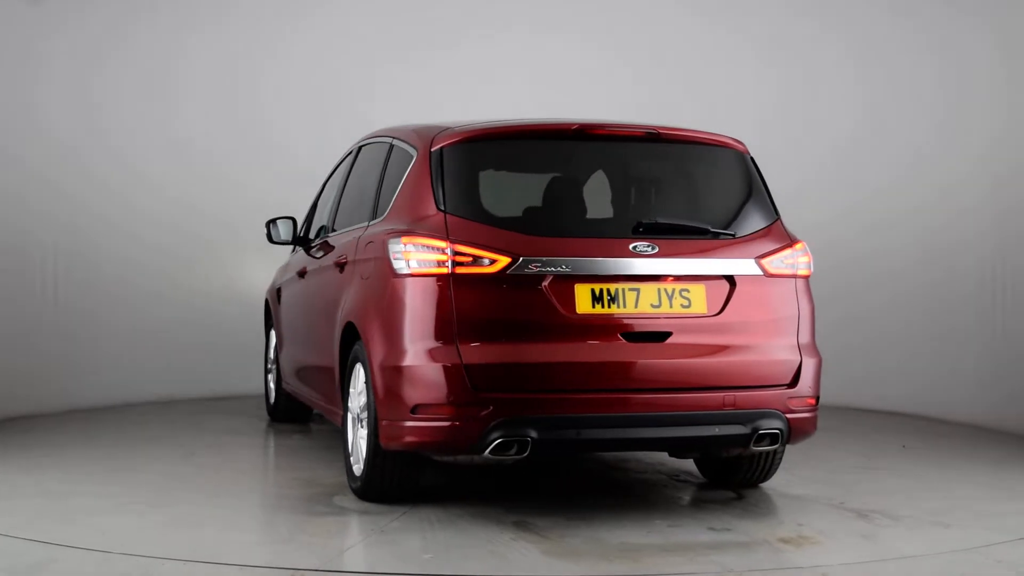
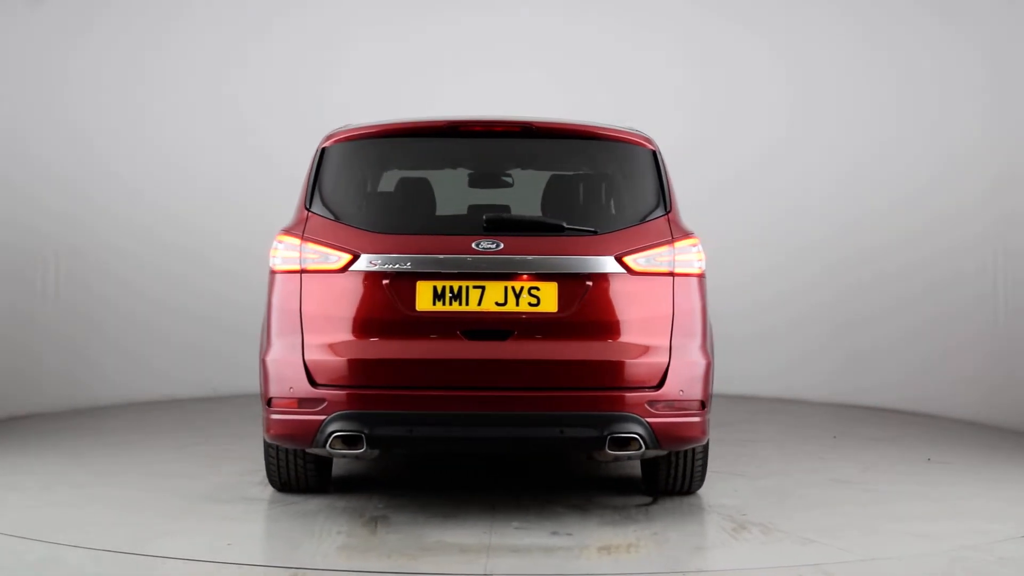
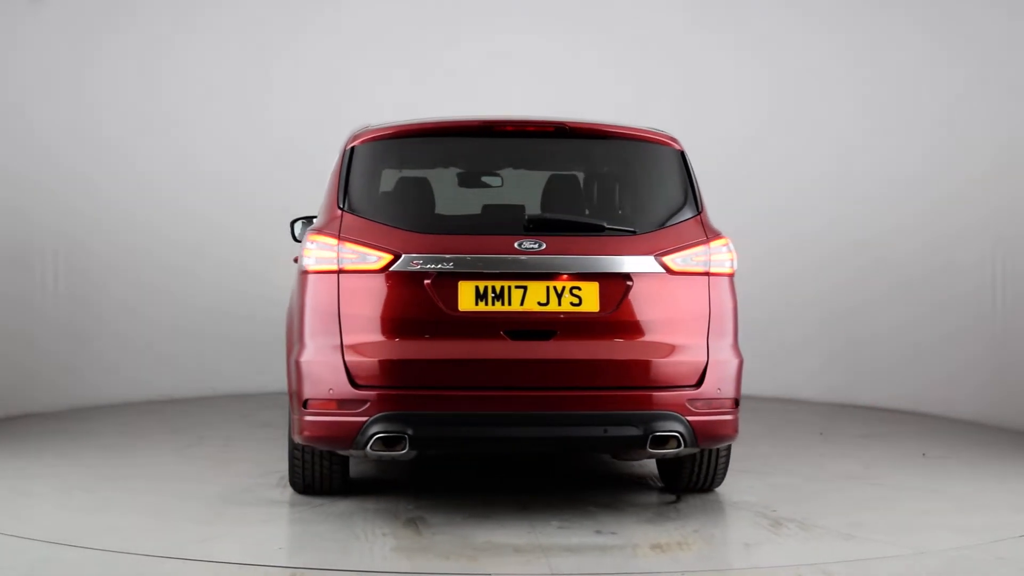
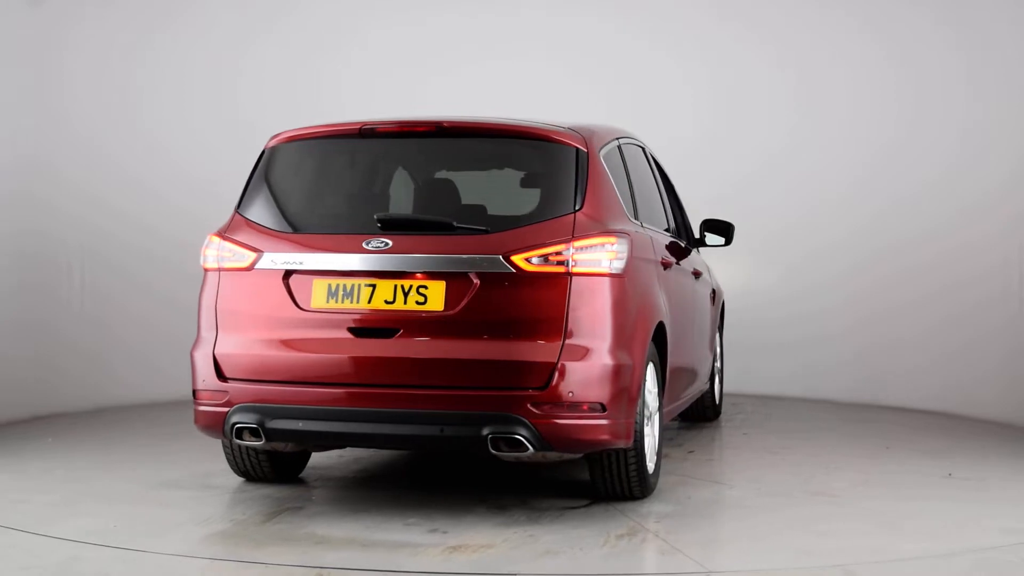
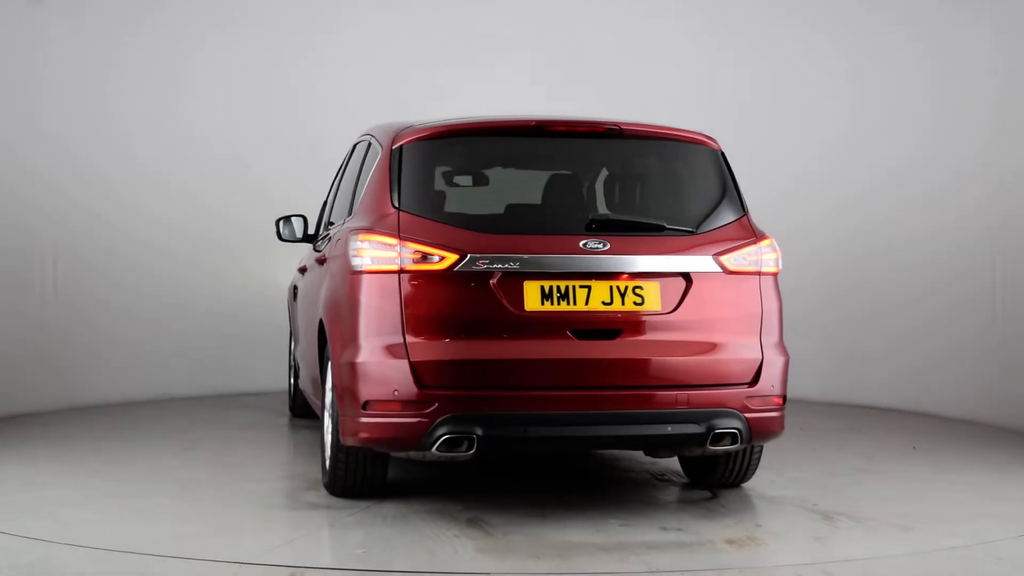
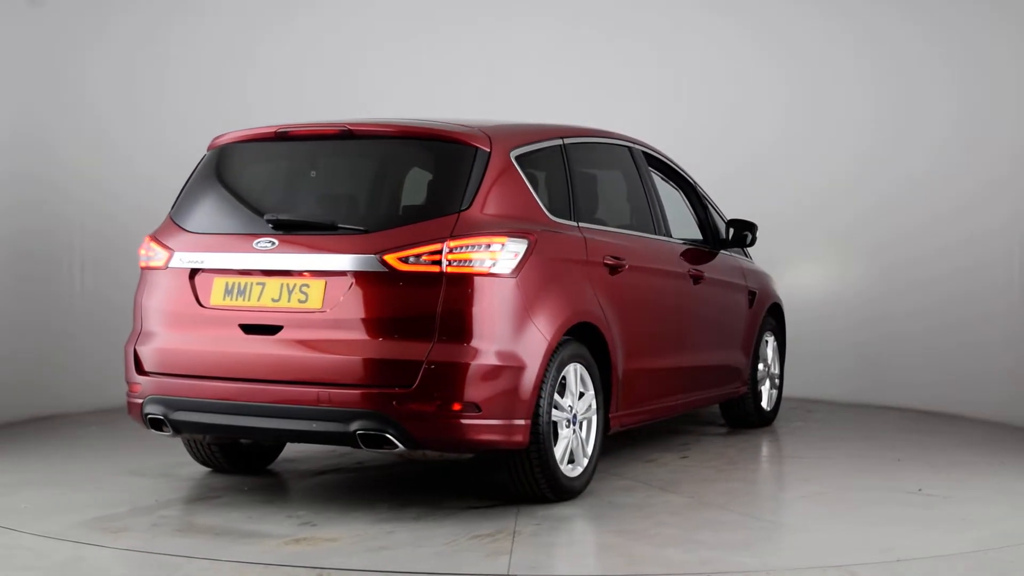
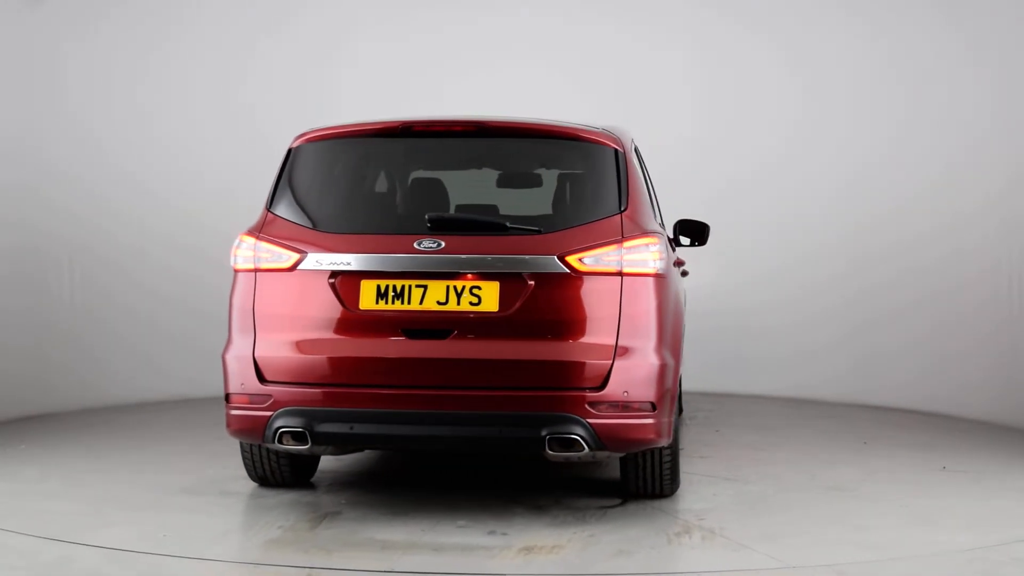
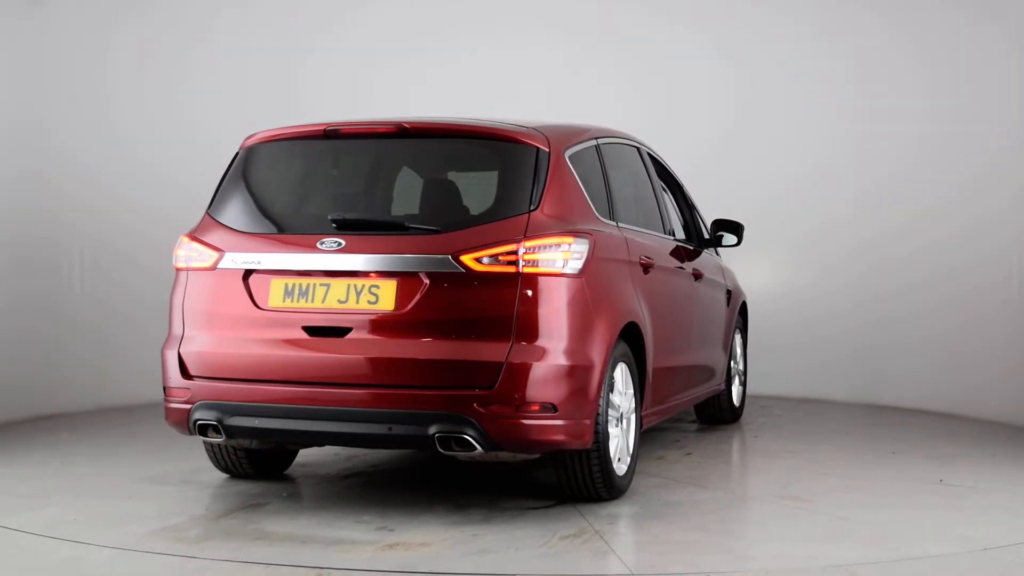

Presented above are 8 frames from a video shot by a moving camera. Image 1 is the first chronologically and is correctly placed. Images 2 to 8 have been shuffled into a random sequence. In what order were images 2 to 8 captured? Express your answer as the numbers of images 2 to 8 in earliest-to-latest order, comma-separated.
5, 3, 2, 7, 4, 8, 6
